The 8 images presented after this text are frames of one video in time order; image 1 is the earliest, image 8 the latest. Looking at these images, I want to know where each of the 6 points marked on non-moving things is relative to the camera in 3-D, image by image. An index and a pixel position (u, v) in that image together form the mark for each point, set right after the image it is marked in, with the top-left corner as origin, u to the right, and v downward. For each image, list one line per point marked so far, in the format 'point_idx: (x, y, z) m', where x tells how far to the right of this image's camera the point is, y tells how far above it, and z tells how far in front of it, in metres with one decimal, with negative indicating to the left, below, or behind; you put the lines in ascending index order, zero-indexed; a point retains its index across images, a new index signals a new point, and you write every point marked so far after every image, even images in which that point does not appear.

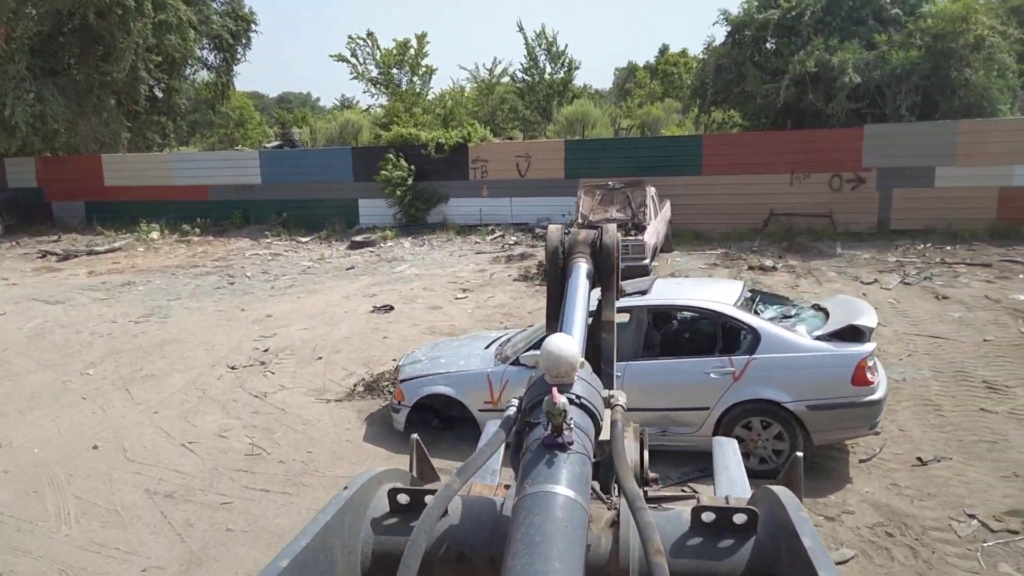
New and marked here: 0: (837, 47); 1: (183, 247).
0: (+6.9, +5.1, +15.4) m
1: (-8.1, +1.0, +18.0) m
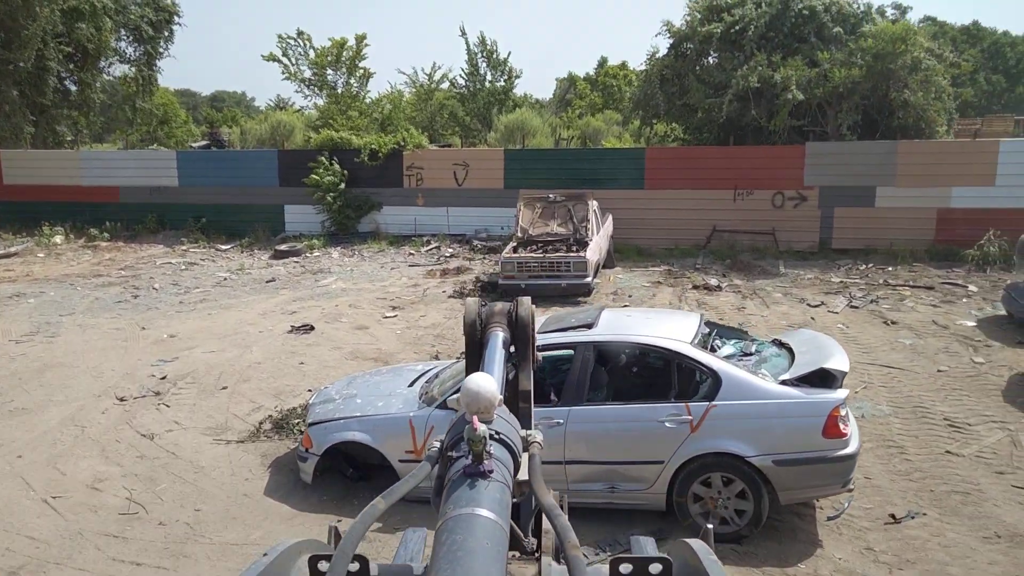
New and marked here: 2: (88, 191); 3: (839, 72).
0: (+5.6, +4.7, +15.2) m
1: (-9.6, +0.8, +16.6) m
2: (-10.8, +2.5, +18.7) m
3: (+6.5, +4.3, +14.5) m
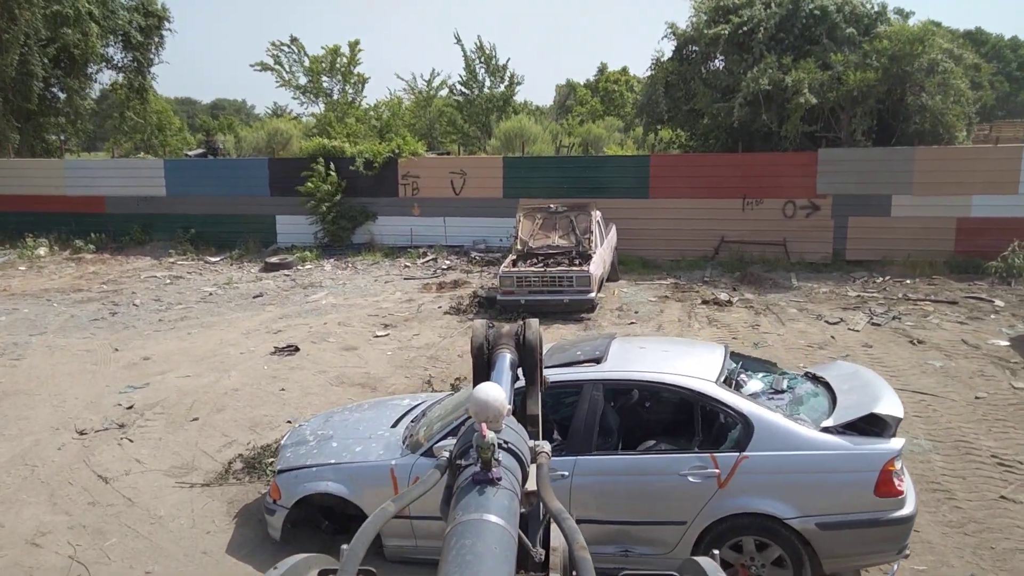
0: (+5.6, +4.4, +14.6) m
1: (-9.6, +0.5, +15.9) m
2: (-10.8, +2.1, +18.1) m
3: (+6.5, +4.0, +13.9) m
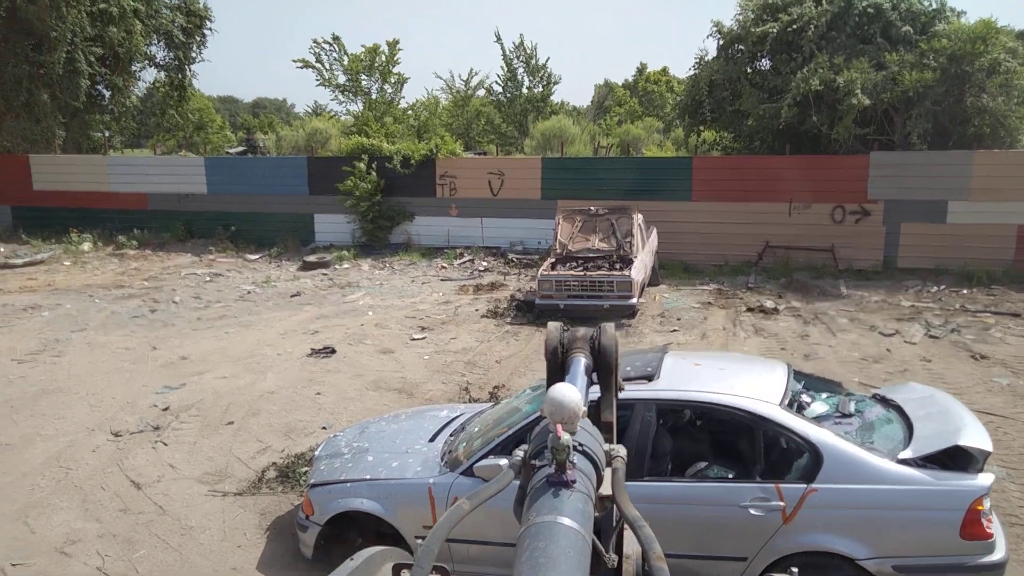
0: (+6.4, +4.3, +14.1) m
1: (-8.7, +0.6, +16.1) m
2: (-9.9, +2.3, +18.4) m
3: (+7.2, +3.9, +13.4) m
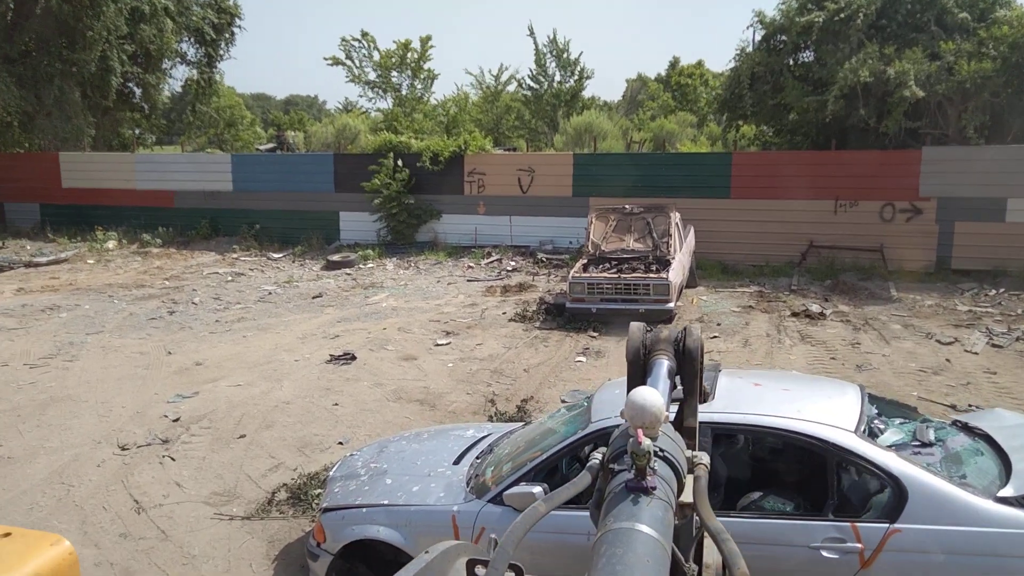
0: (+6.9, +4.2, +13.3) m
1: (-8.1, +0.6, +15.9) m
2: (-9.2, +2.3, +18.2) m
3: (+7.8, +3.8, +12.5) m
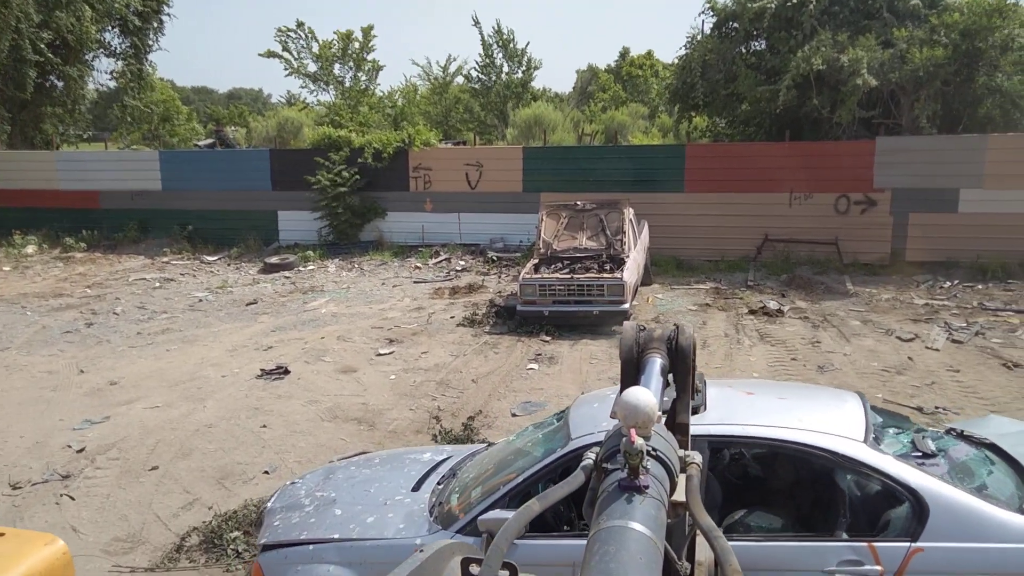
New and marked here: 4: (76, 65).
0: (+6.0, +4.4, +13.2) m
1: (-9.2, +0.4, +14.8) m
2: (-10.4, +2.1, +17.1) m
3: (+6.8, +3.9, +12.4) m
4: (-11.9, +6.1, +20.0) m
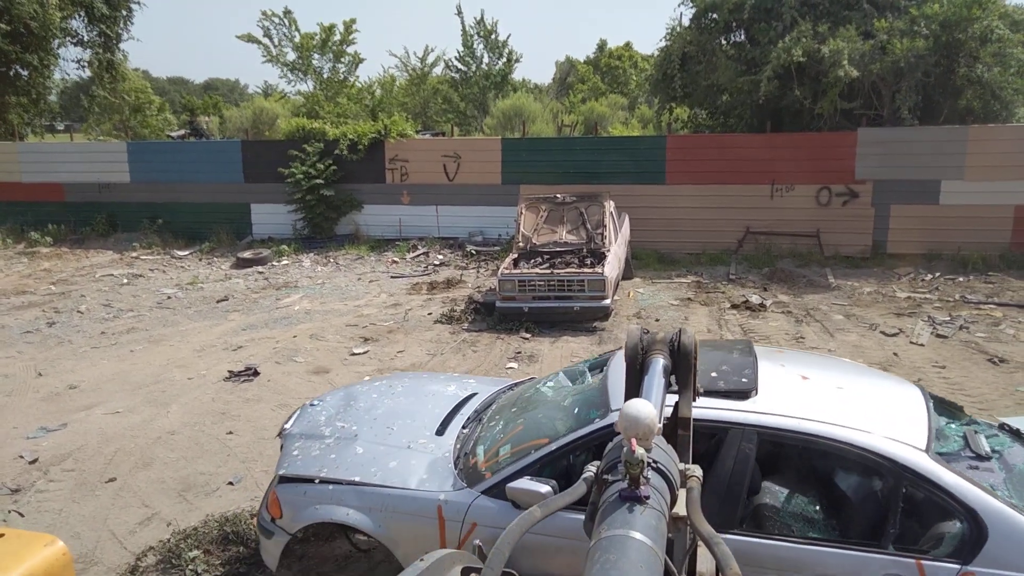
0: (+5.6, +4.5, +13.0) m
1: (-9.6, +0.5, +14.4) m
2: (-10.8, +2.2, +16.5) m
3: (+6.5, +4.1, +12.3) m
4: (-12.4, +6.2, +19.3) m
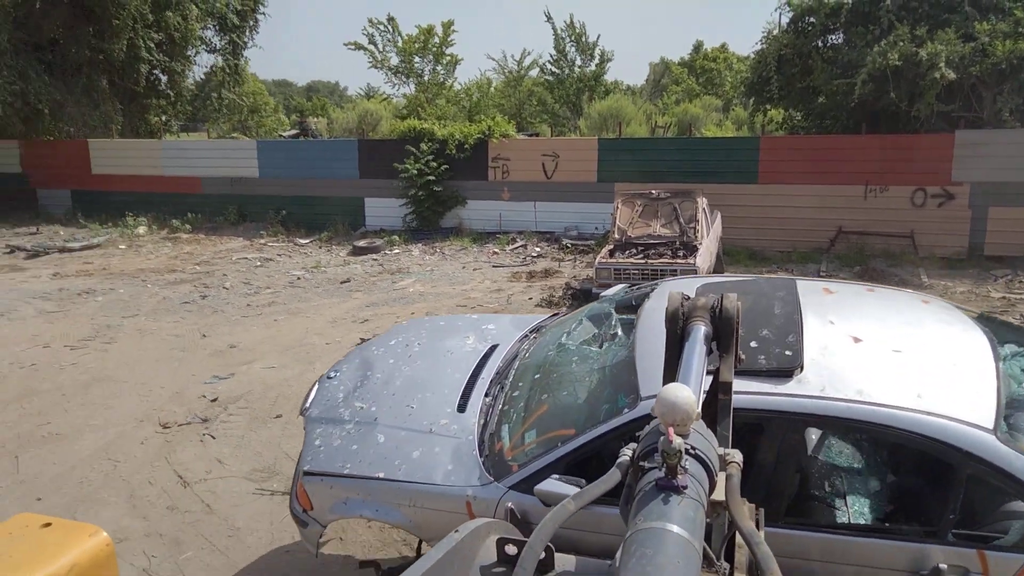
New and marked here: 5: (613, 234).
0: (+7.4, +4.5, +13.1) m
1: (-7.6, +0.9, +16.2) m
2: (-8.5, +2.7, +18.5) m
3: (+8.2, +4.0, +12.3) m
4: (-9.7, +6.7, +21.5) m
5: (+1.6, +0.8, +11.4) m
